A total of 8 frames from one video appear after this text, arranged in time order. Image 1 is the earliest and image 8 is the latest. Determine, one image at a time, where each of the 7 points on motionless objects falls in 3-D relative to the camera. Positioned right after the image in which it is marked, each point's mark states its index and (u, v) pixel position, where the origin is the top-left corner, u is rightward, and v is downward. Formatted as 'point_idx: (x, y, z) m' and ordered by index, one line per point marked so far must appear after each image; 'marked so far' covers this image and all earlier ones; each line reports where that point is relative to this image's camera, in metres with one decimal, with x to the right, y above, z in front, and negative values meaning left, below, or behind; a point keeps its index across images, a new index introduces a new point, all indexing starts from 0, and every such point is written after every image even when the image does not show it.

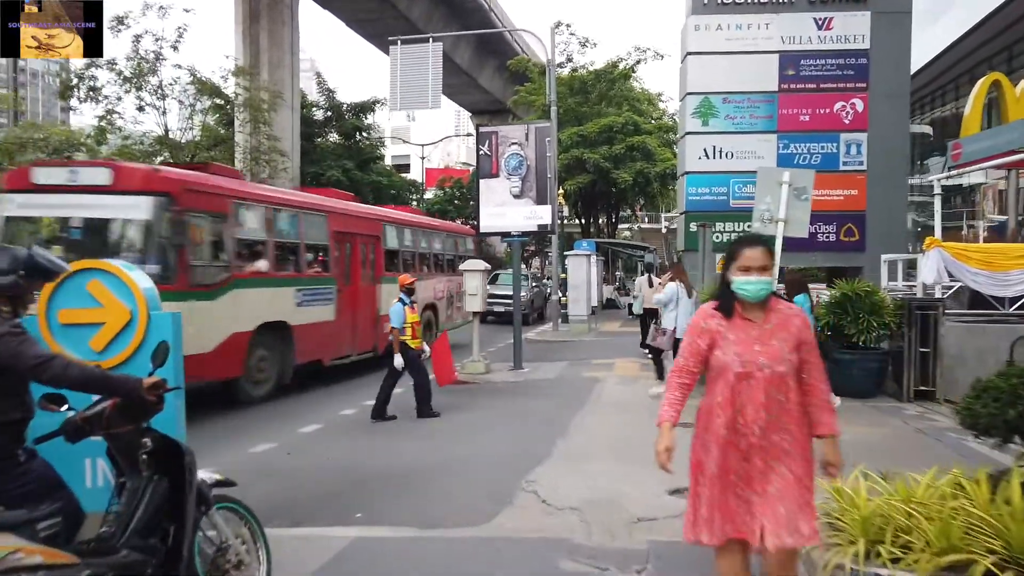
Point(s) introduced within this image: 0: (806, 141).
0: (+7.7, +3.9, +19.6) m
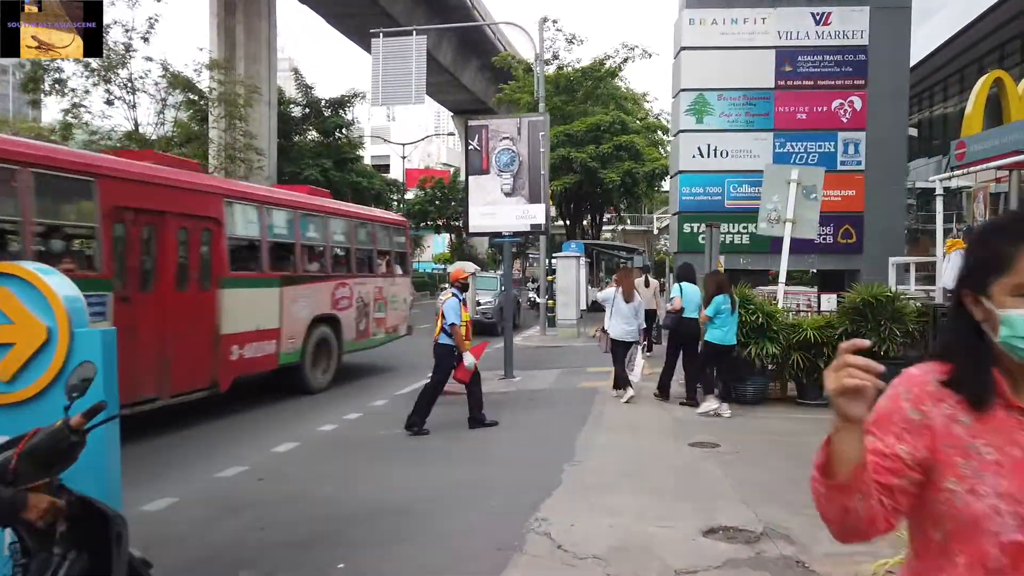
0: (+7.4, +3.8, +19.0) m
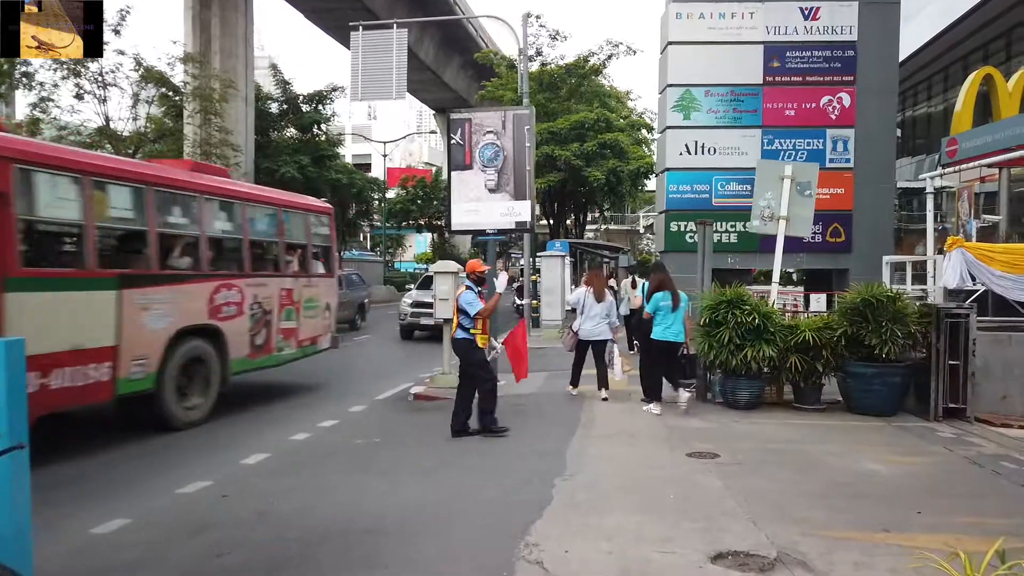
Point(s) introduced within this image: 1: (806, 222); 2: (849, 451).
0: (+7.0, +3.8, +18.7) m
1: (+4.5, +1.0, +11.4) m
2: (+3.2, -1.6, +7.1) m
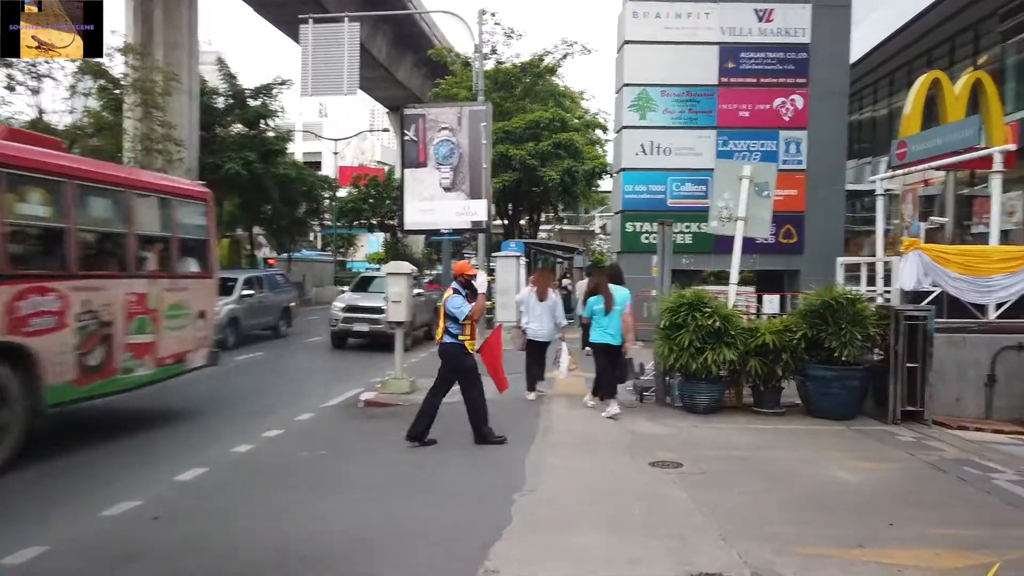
0: (+5.9, +3.8, +18.8) m
1: (+3.8, +1.0, +11.3) m
2: (+2.8, -1.6, +7.0) m
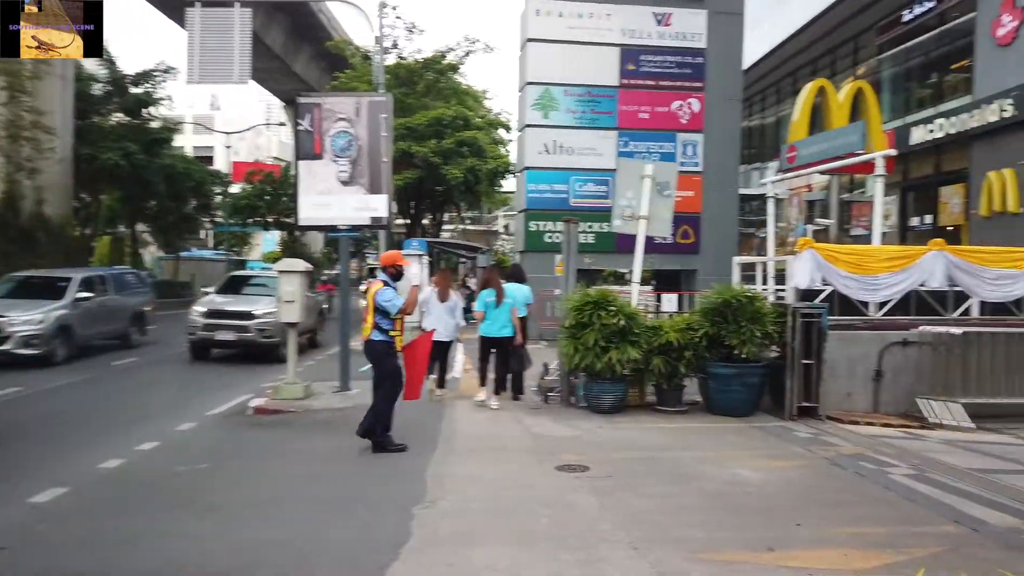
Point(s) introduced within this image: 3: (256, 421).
0: (+3.4, +3.8, +19.1) m
1: (+2.3, +1.0, +11.4) m
2: (+1.9, -1.6, +6.9) m
3: (-3.3, -1.7, +9.6) m
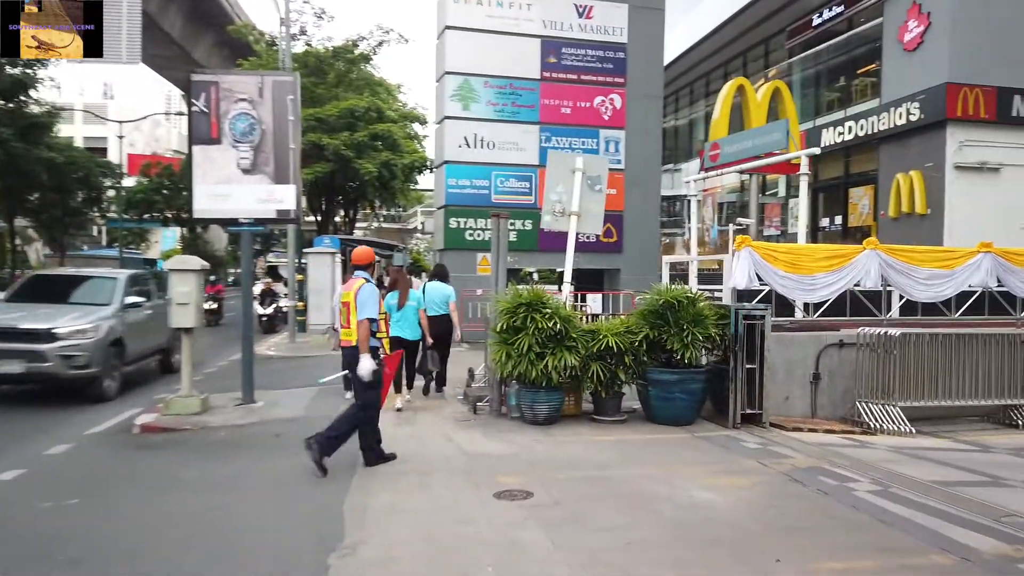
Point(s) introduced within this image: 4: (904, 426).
0: (+1.4, +3.8, +18.5) m
1: (+1.2, +1.0, +10.8) m
2: (+1.3, -1.6, +6.3) m
3: (-4.1, -1.7, +8.4) m
4: (+4.7, -1.7, +9.0) m
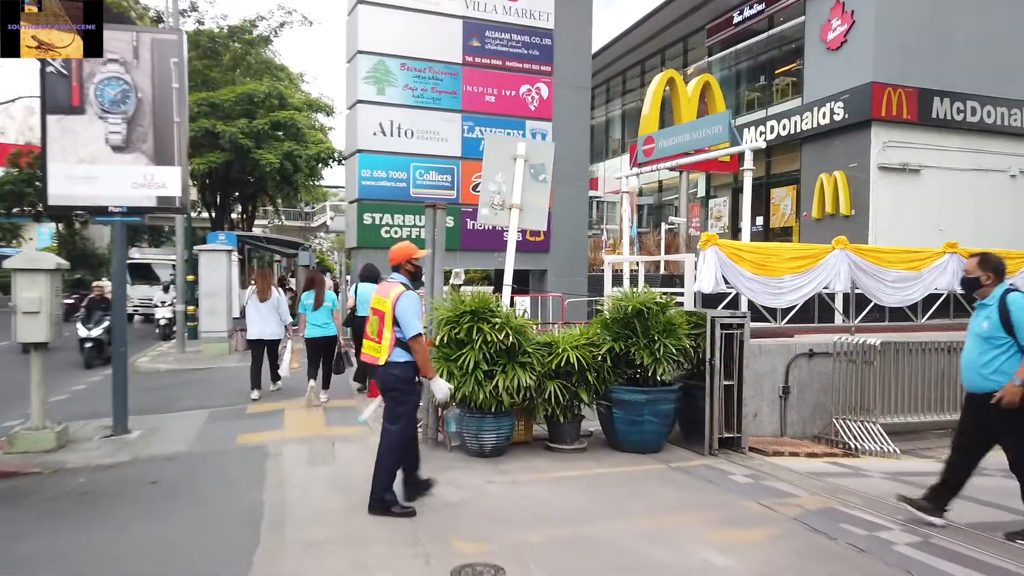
0: (-0.5, +3.8, +17.2) m
1: (+0.4, +1.0, +9.5) m
2: (+1.0, -1.6, +5.1) m
3: (-4.7, -1.8, +6.4) m
4: (+4.0, -1.7, +8.1) m
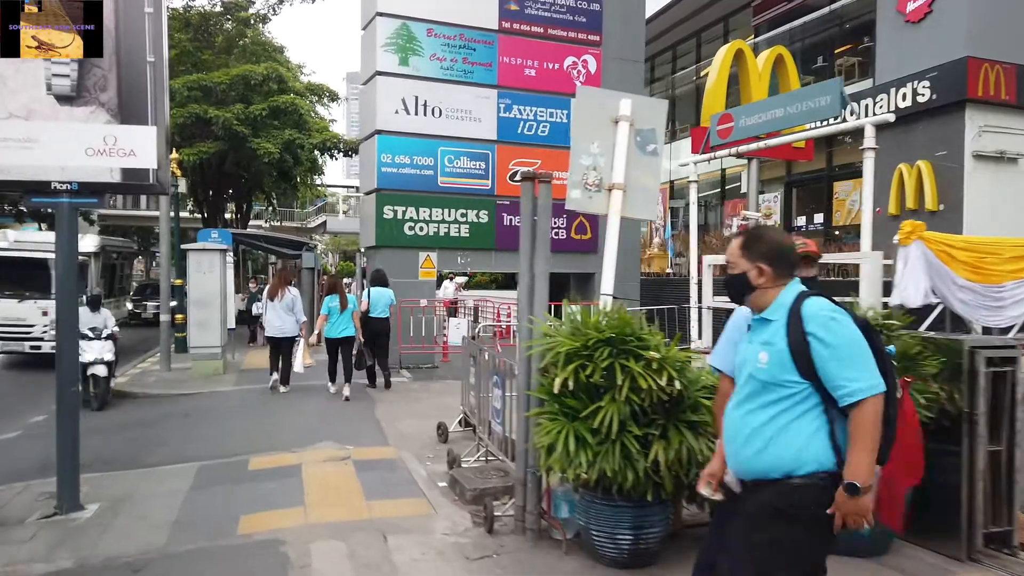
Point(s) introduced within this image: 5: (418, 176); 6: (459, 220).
0: (+0.4, +3.6, +14.7) m
1: (+1.3, +0.9, +7.0) m
2: (+2.0, -1.7, +2.6) m
3: (-3.7, -1.9, +3.9) m
4: (+5.0, -1.8, +5.6) m
5: (-1.8, +2.1, +14.1) m
6: (-1.0, +1.3, +14.5) m
